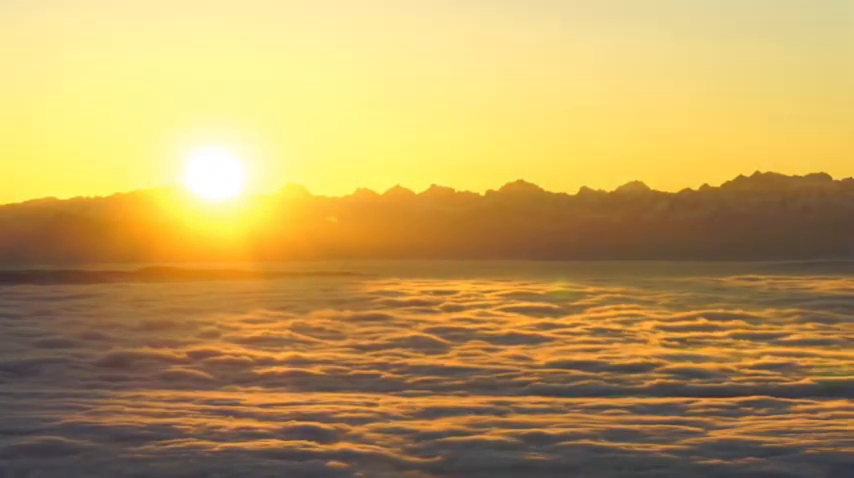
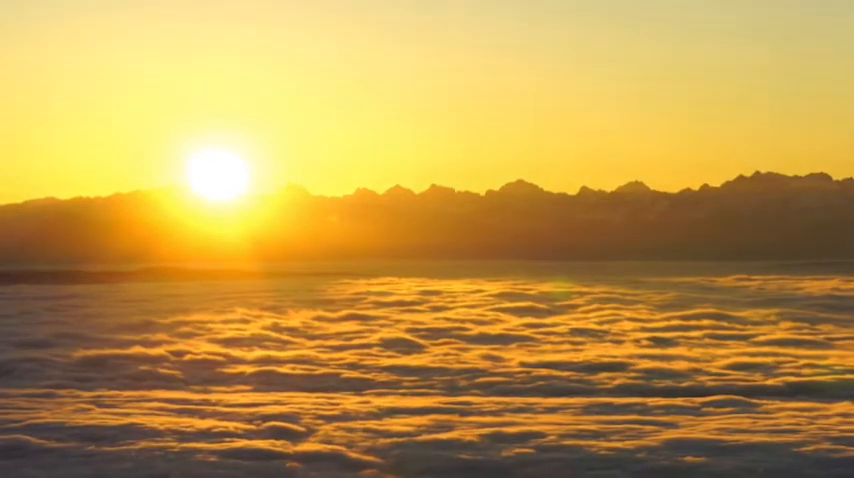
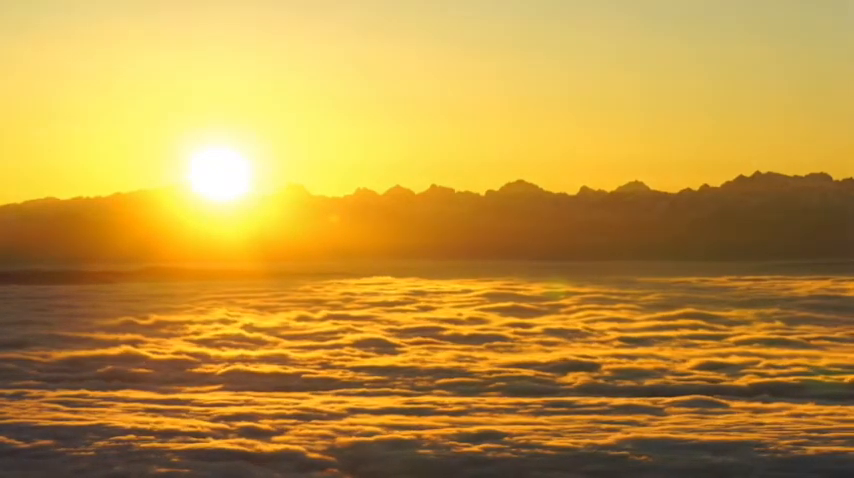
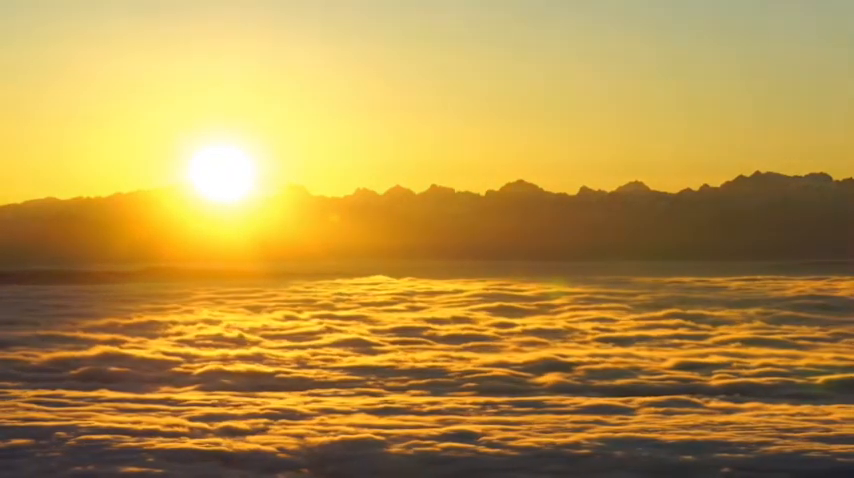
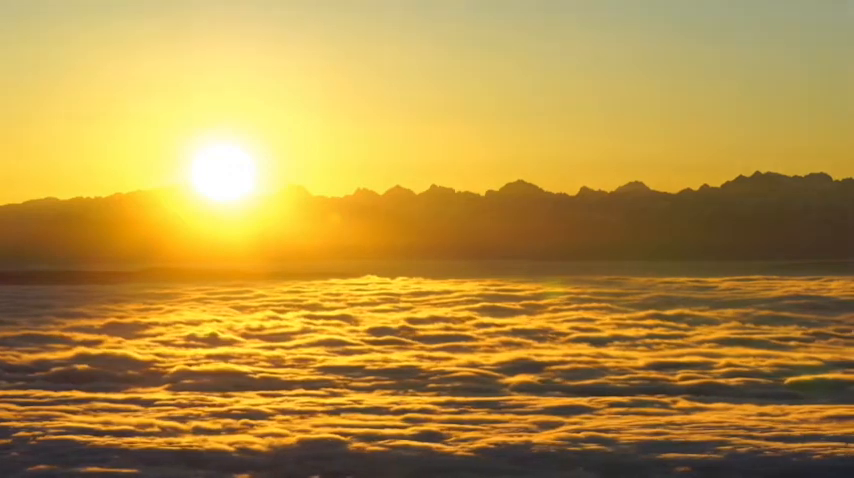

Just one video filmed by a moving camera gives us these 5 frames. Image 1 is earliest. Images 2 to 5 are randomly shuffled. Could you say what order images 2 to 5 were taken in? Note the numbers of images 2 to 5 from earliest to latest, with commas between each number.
2, 3, 4, 5
